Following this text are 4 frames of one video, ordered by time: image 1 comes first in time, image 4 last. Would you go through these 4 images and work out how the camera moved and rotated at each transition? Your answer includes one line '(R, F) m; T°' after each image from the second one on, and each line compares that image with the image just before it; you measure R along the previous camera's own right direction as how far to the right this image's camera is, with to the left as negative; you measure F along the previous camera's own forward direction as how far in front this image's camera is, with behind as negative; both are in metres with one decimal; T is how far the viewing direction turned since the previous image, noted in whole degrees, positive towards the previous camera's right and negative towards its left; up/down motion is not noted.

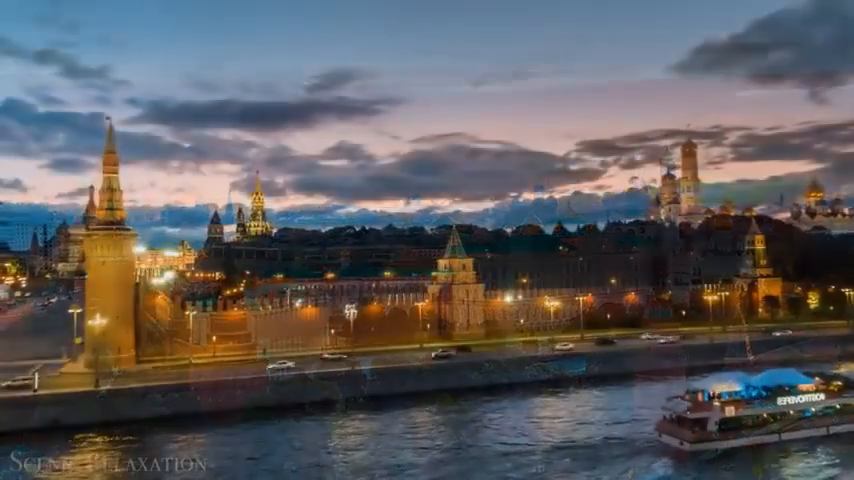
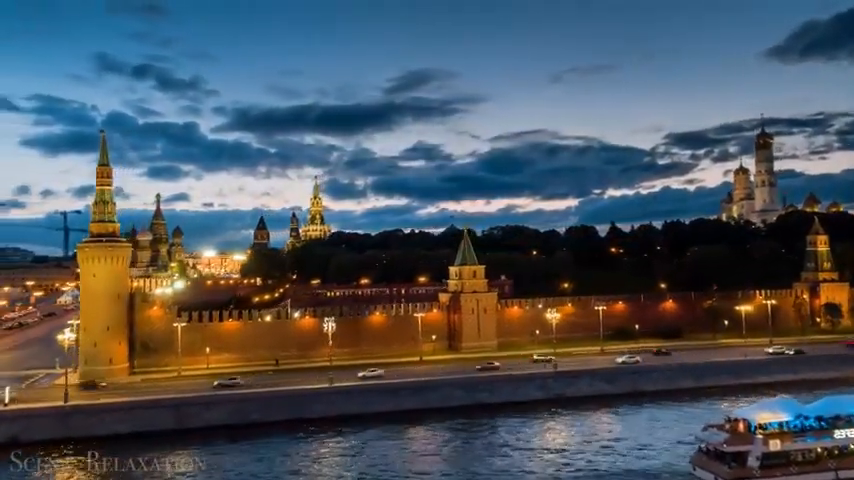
(+4.5, +2.1) m; -7°
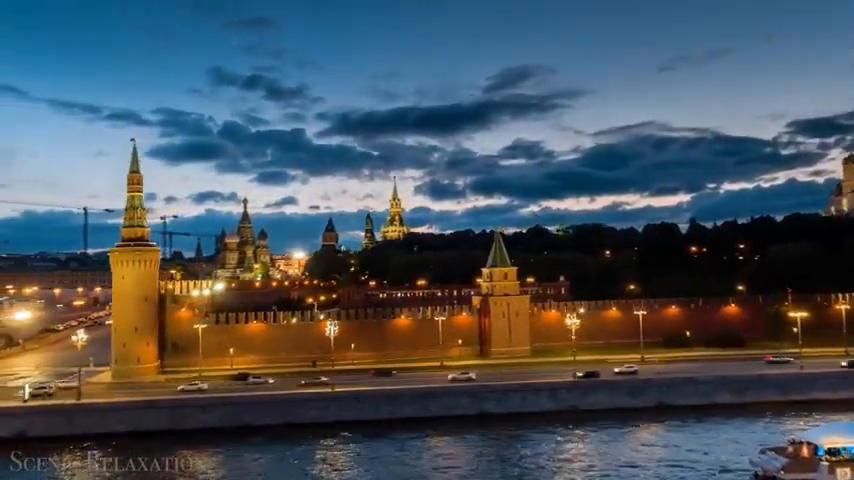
(+4.3, +1.5) m; -9°
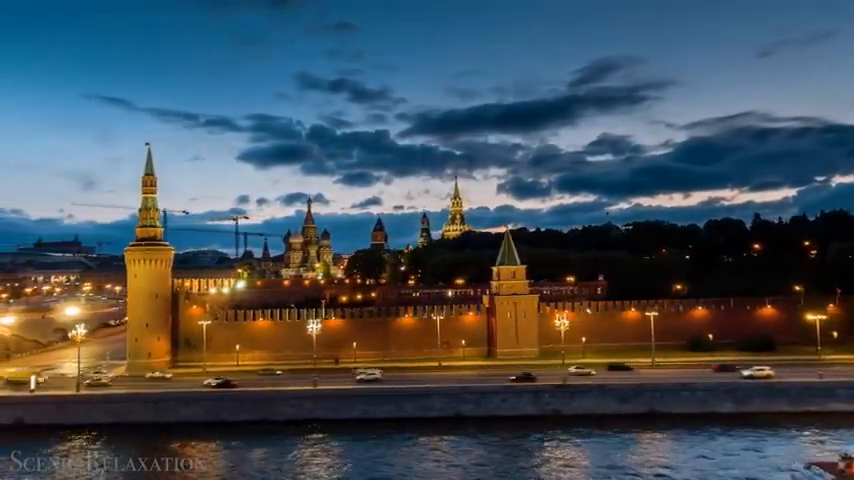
(+4.6, +0.8) m; -8°
